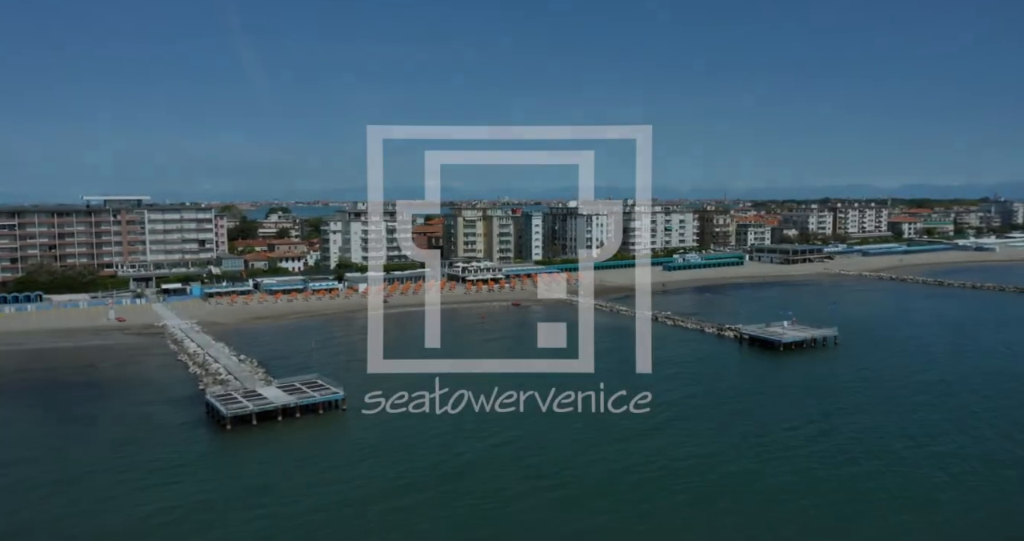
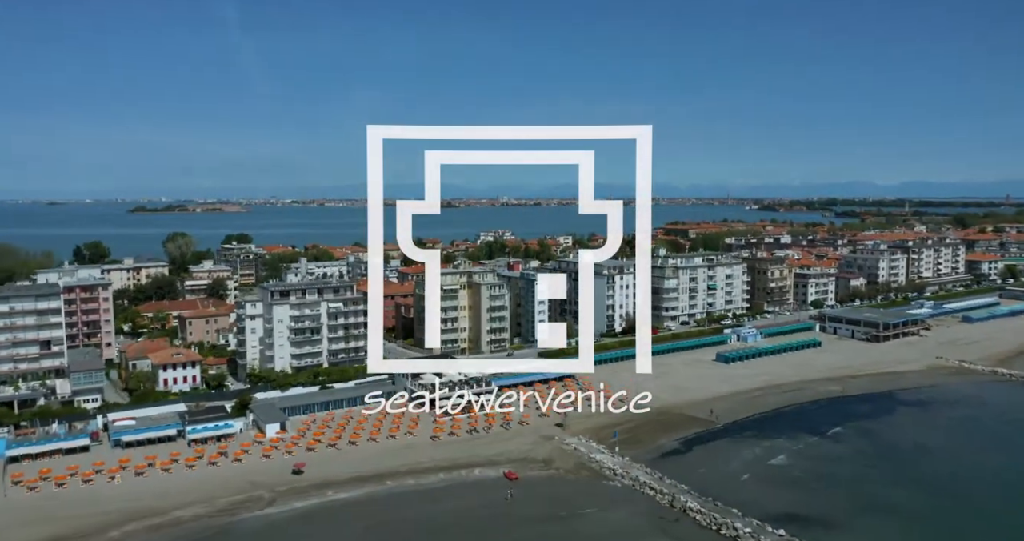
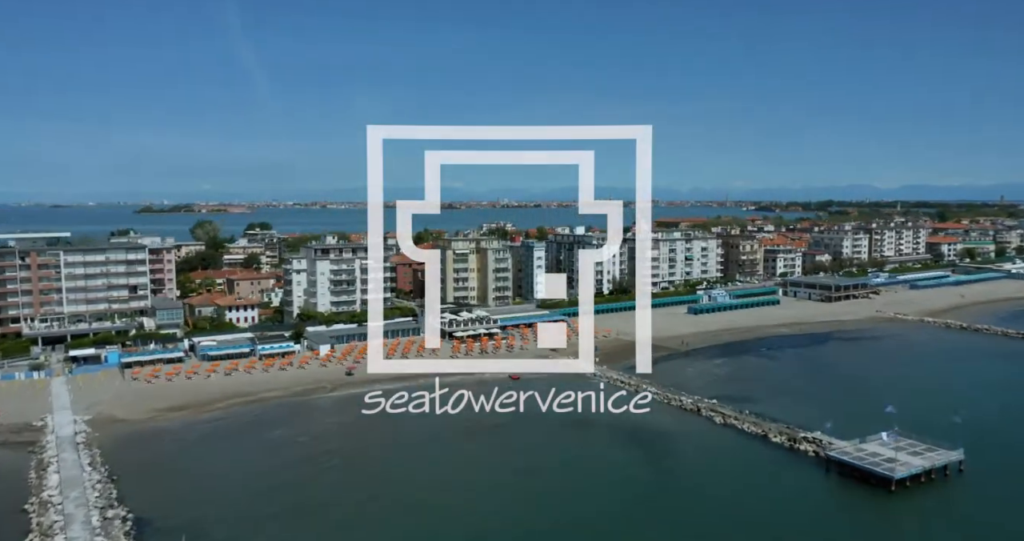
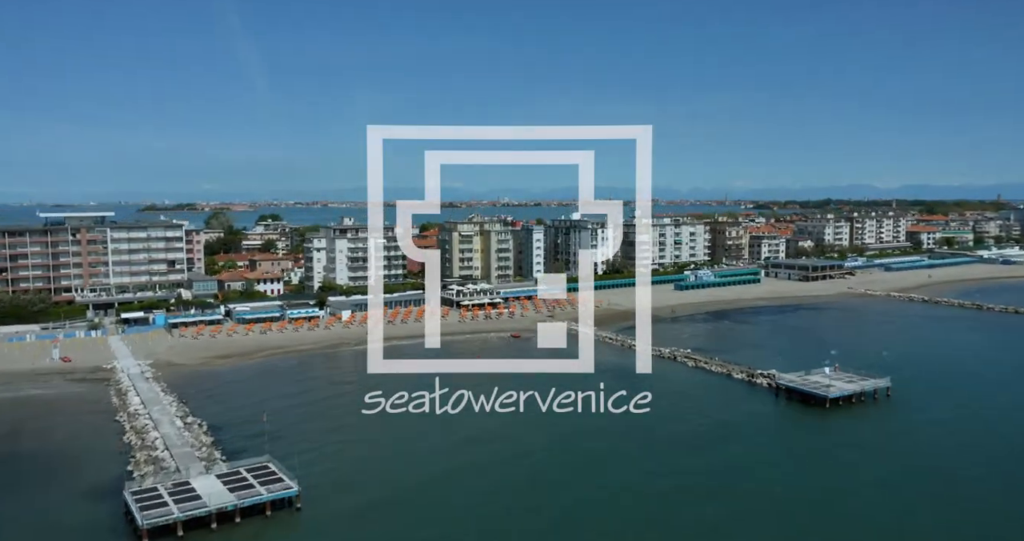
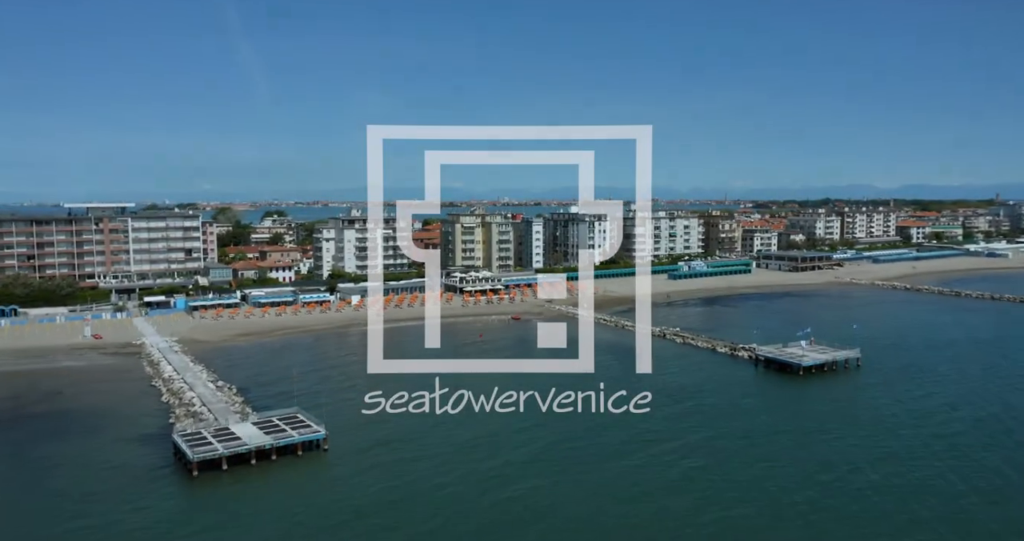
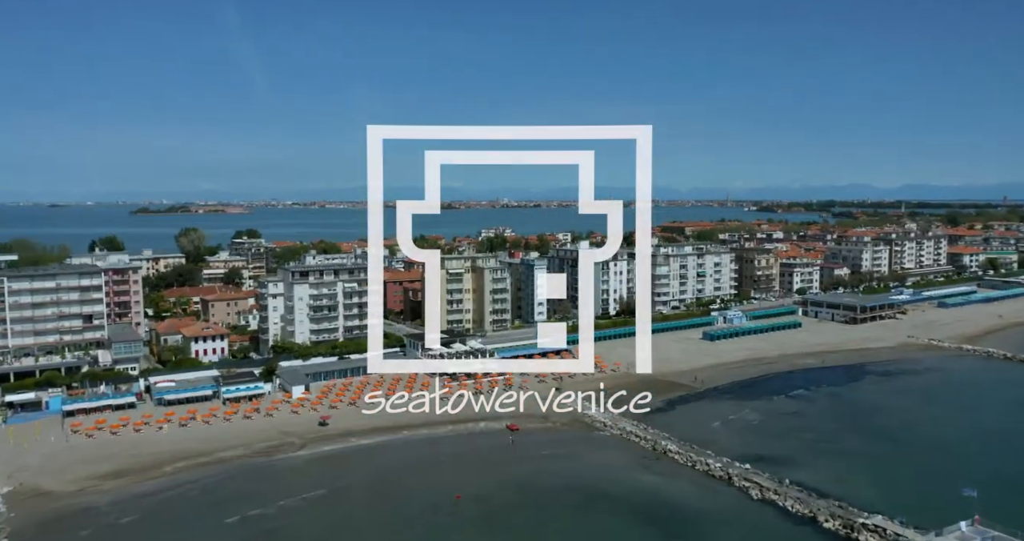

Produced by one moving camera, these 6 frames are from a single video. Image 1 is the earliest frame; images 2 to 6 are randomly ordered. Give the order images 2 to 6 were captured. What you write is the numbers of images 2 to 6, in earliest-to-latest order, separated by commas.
5, 4, 3, 6, 2
